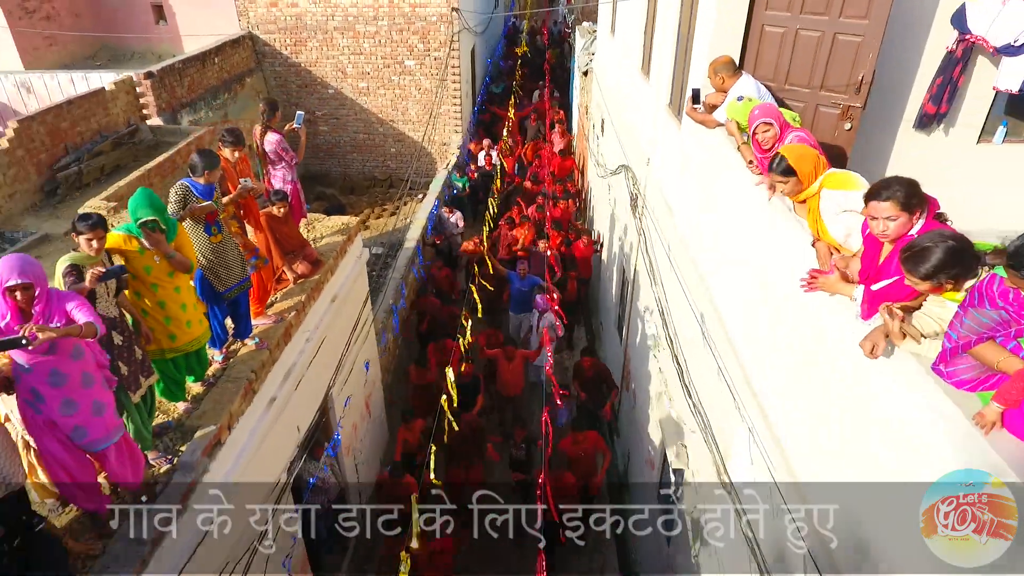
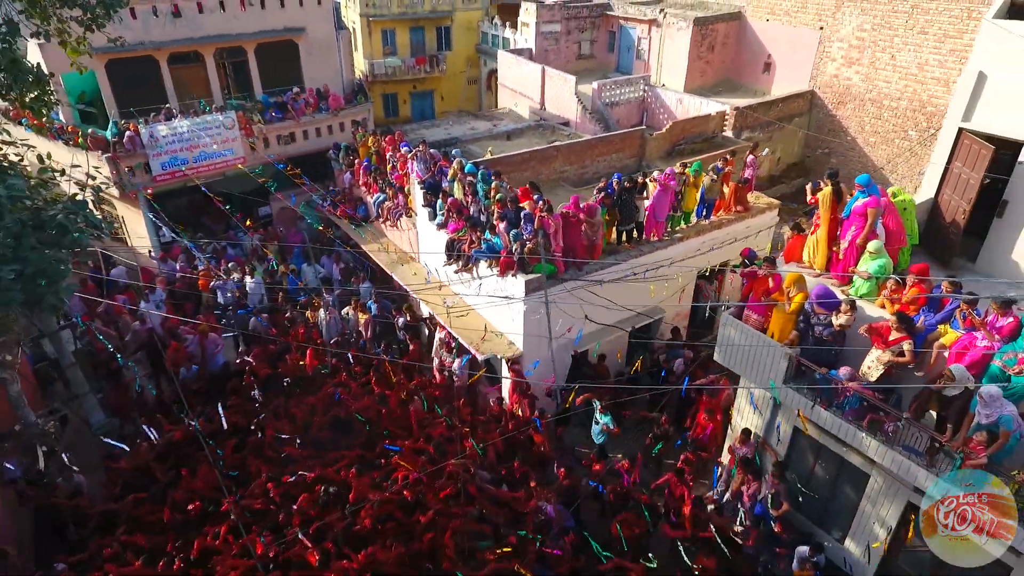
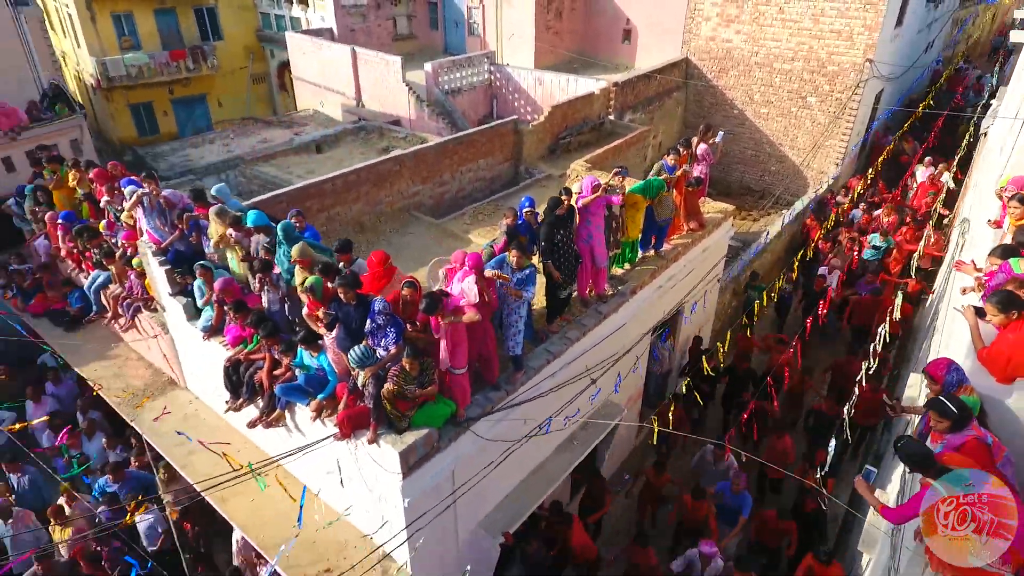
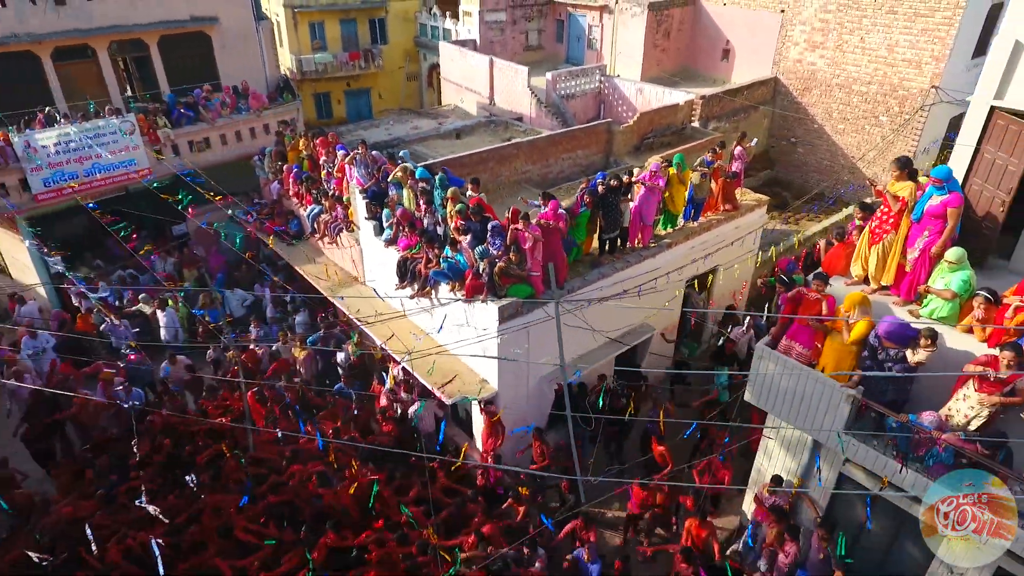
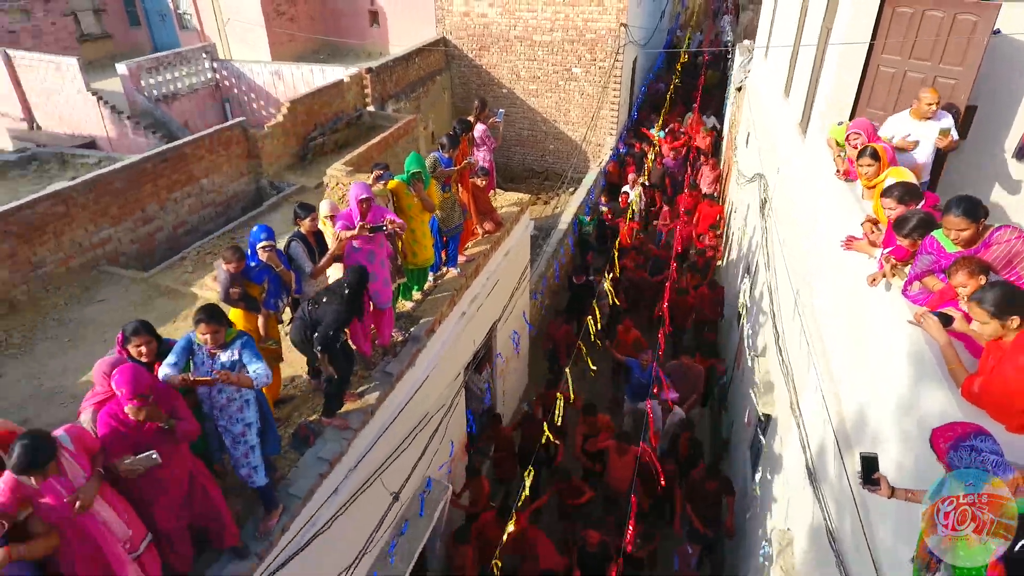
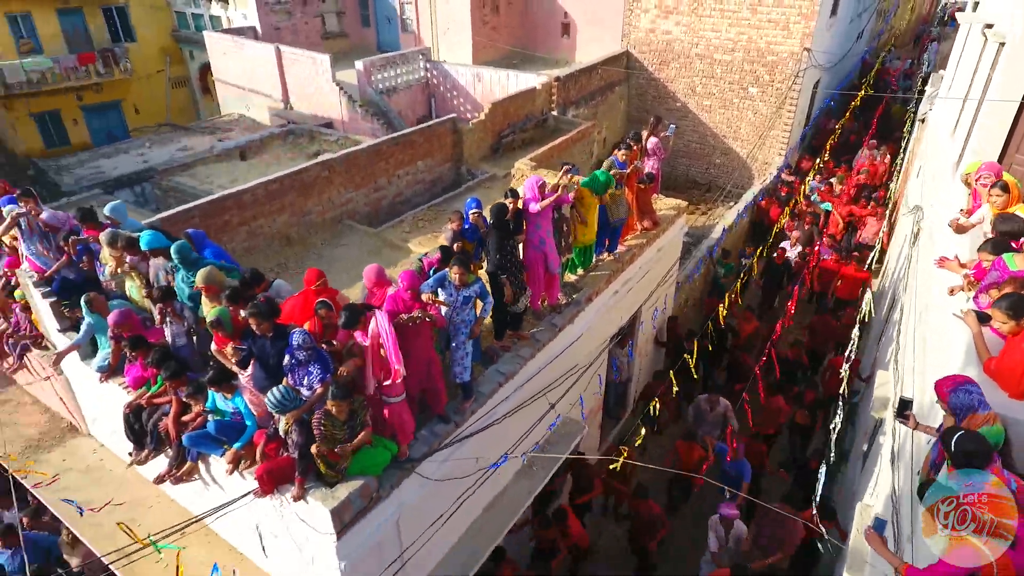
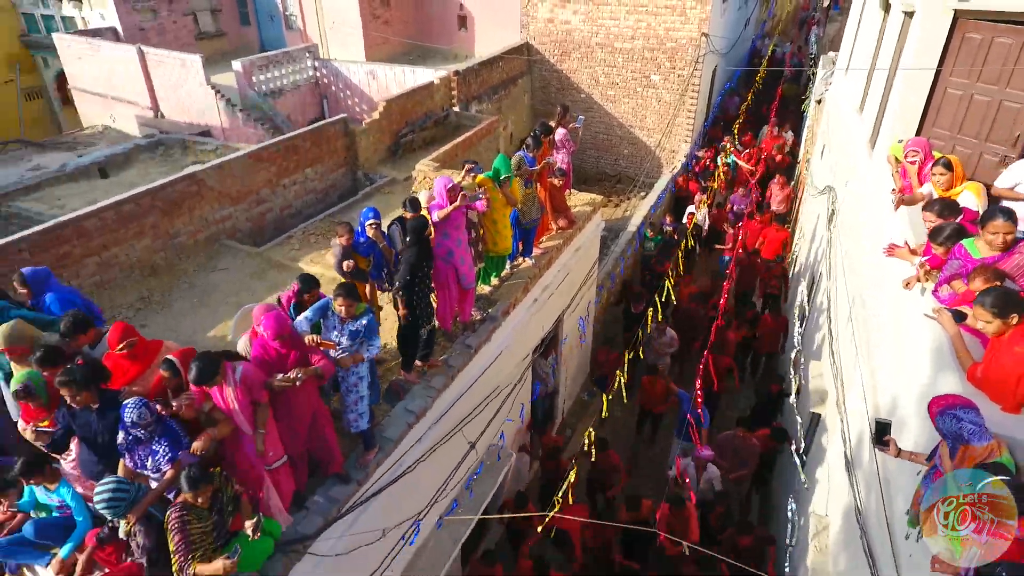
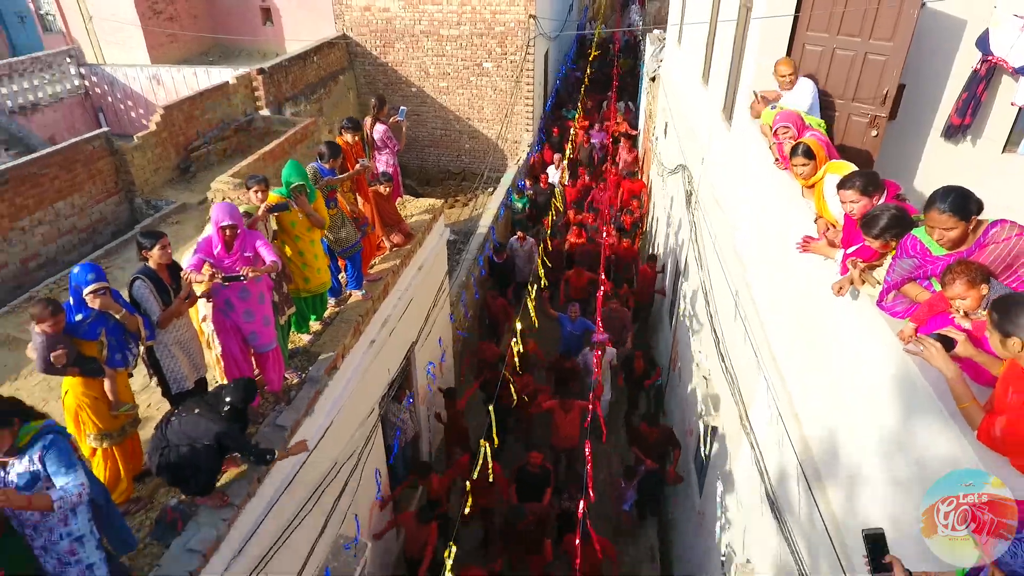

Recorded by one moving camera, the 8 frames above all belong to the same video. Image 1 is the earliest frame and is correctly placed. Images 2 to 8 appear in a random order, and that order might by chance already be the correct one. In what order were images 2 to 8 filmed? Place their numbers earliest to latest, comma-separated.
8, 5, 7, 6, 3, 4, 2
